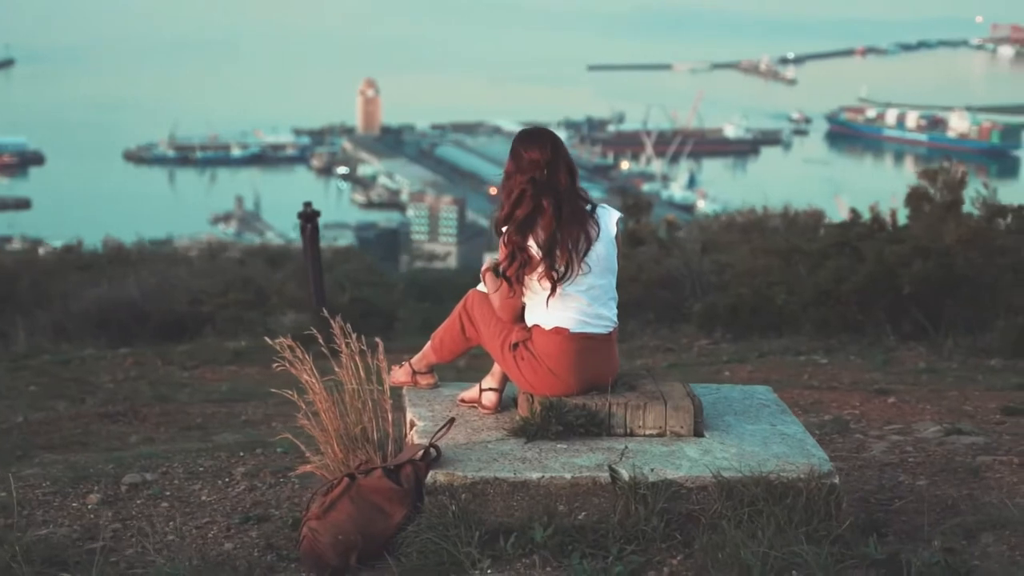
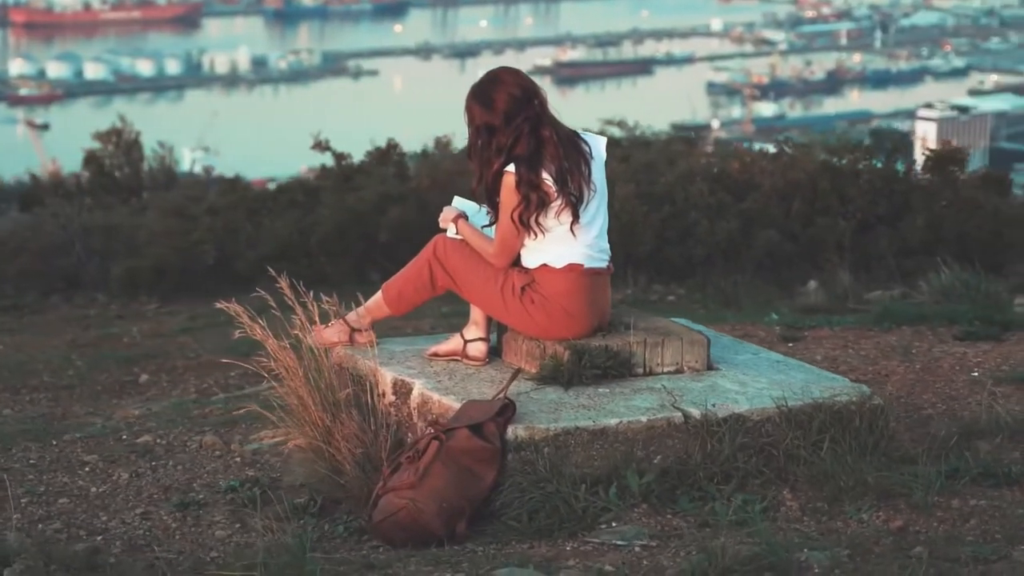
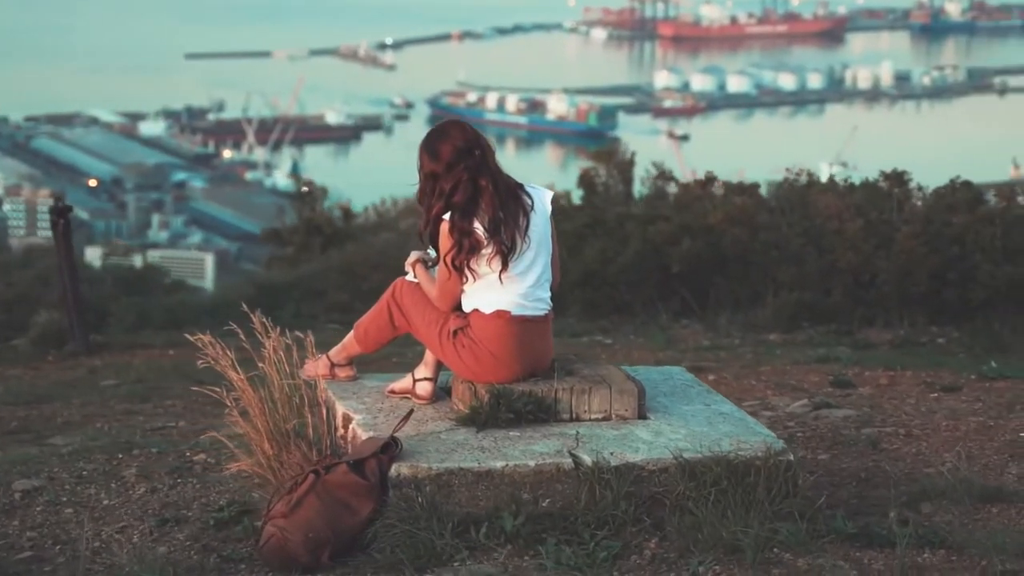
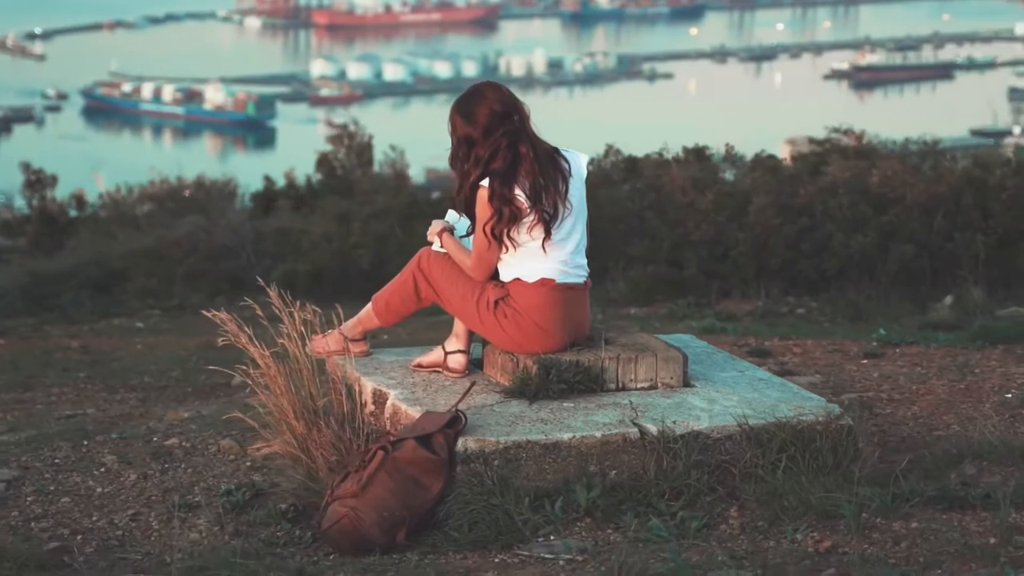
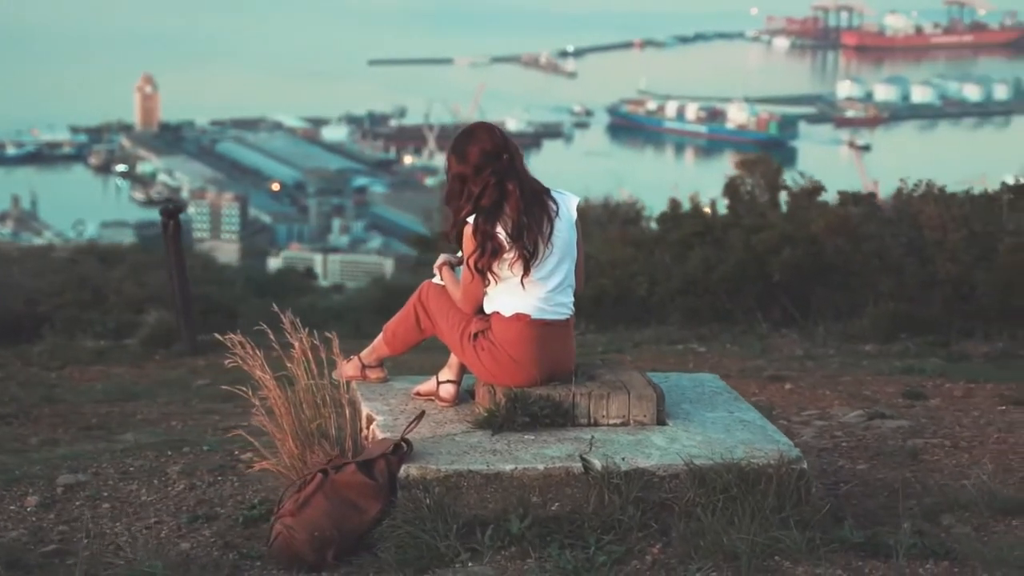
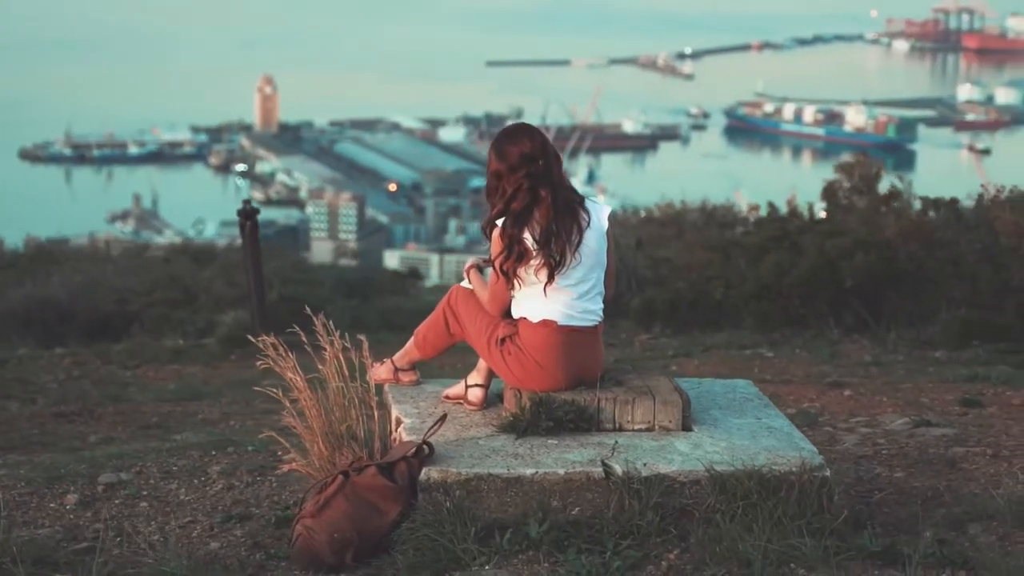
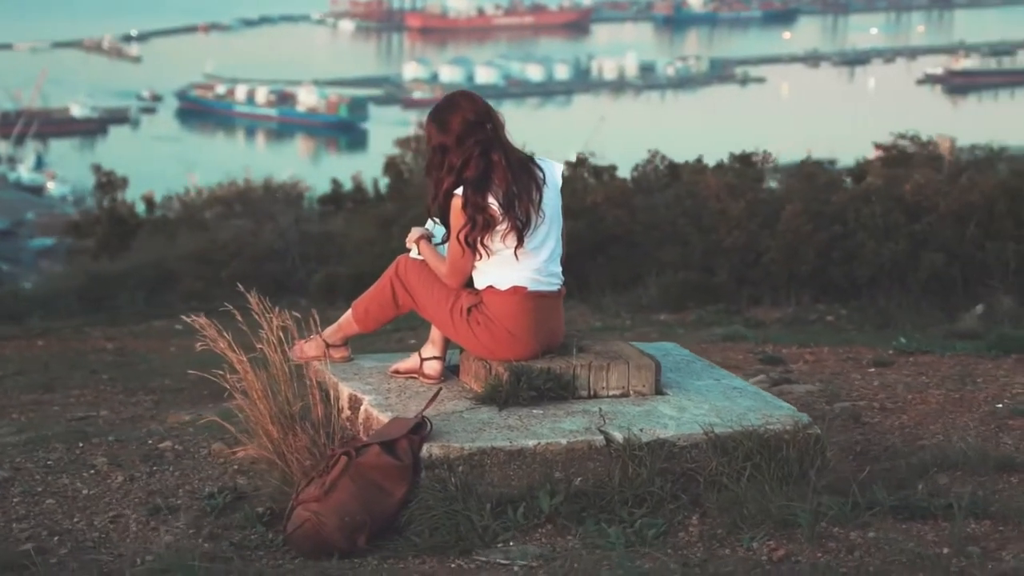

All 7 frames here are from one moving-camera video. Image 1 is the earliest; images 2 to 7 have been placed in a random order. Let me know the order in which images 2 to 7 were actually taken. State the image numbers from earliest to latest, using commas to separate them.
6, 5, 3, 7, 4, 2
